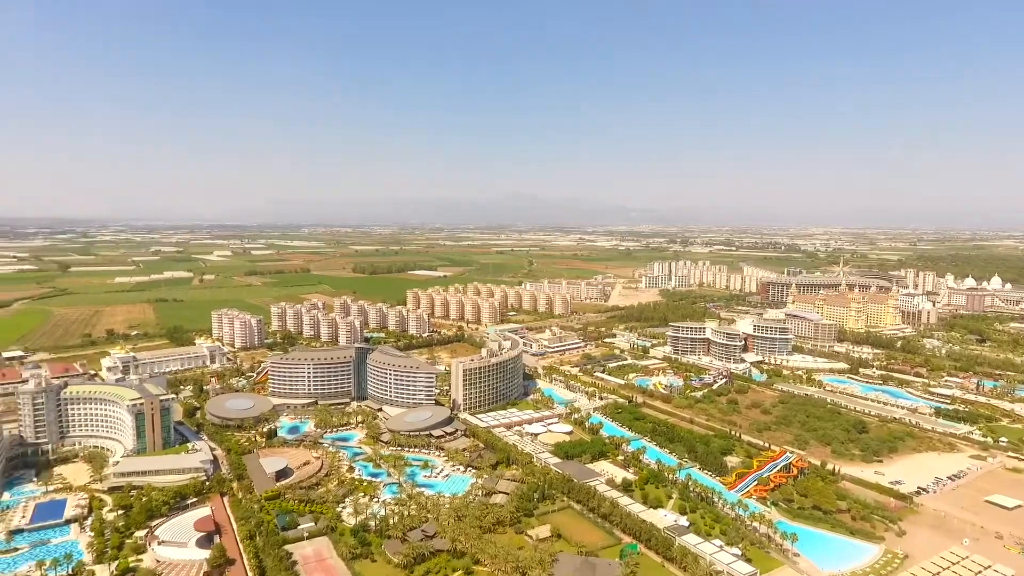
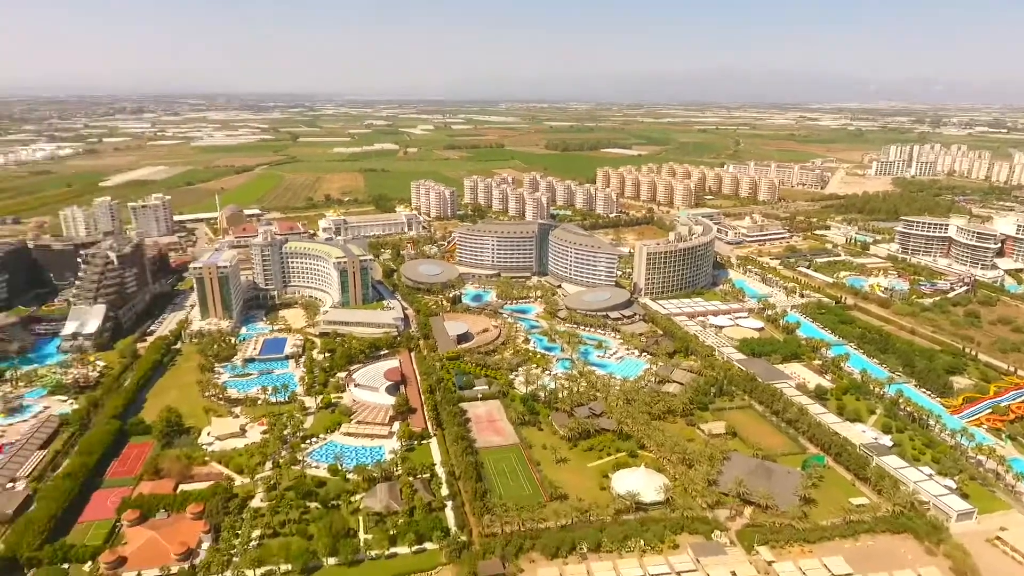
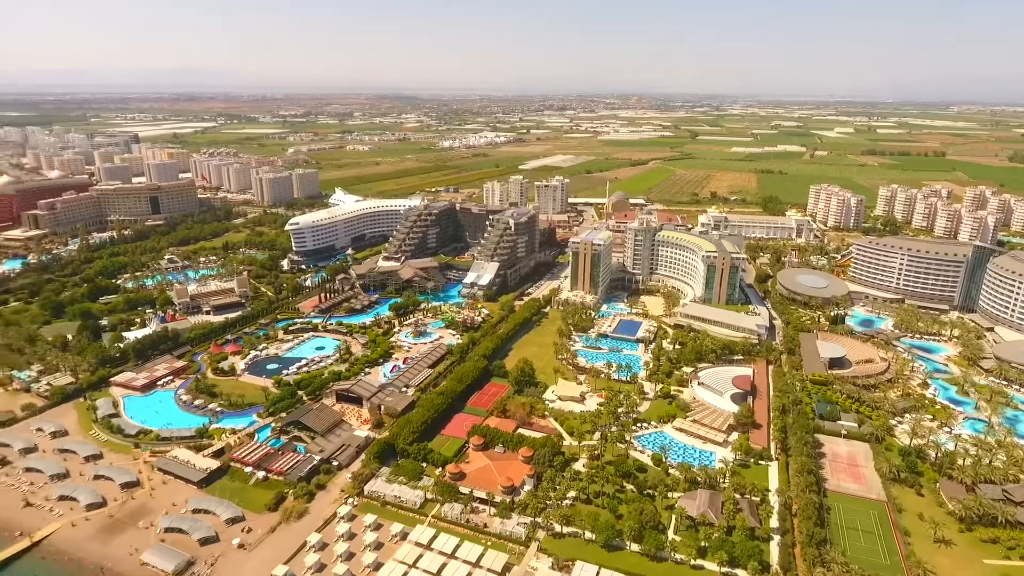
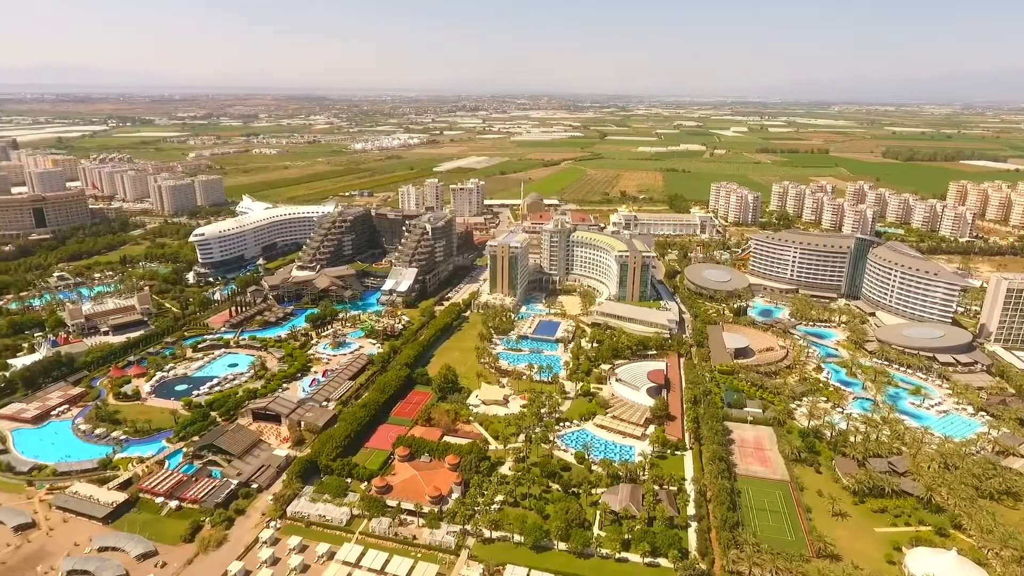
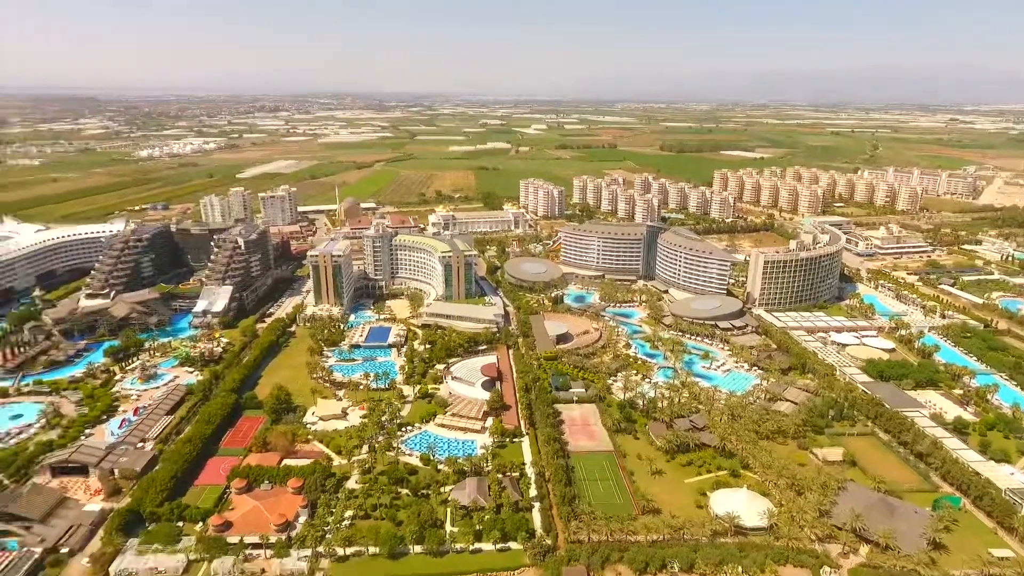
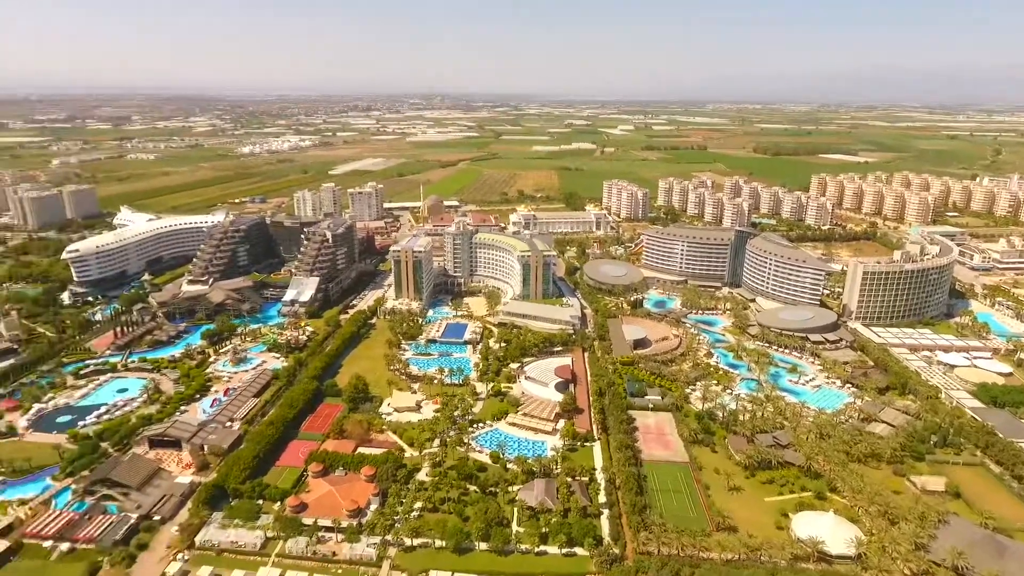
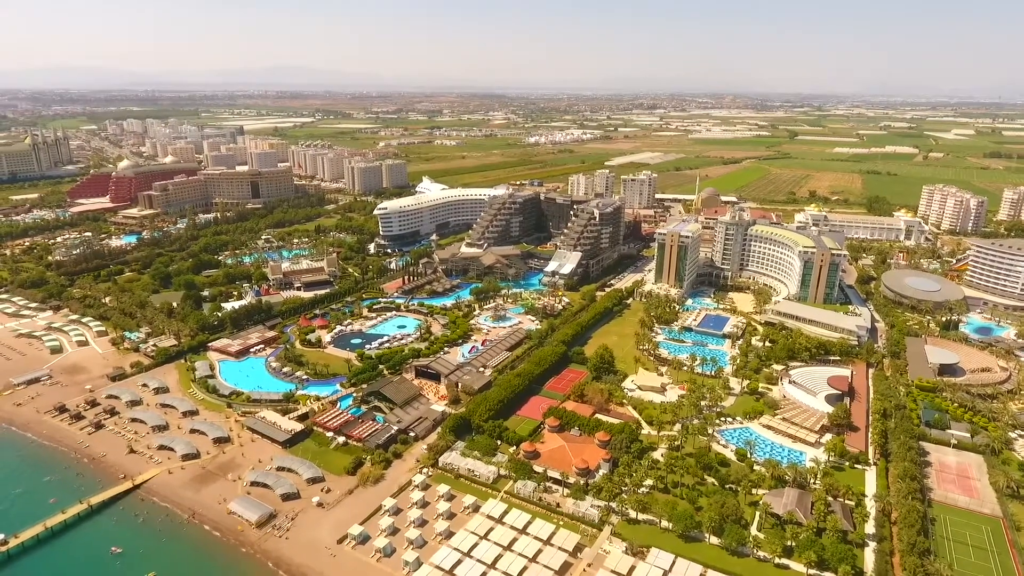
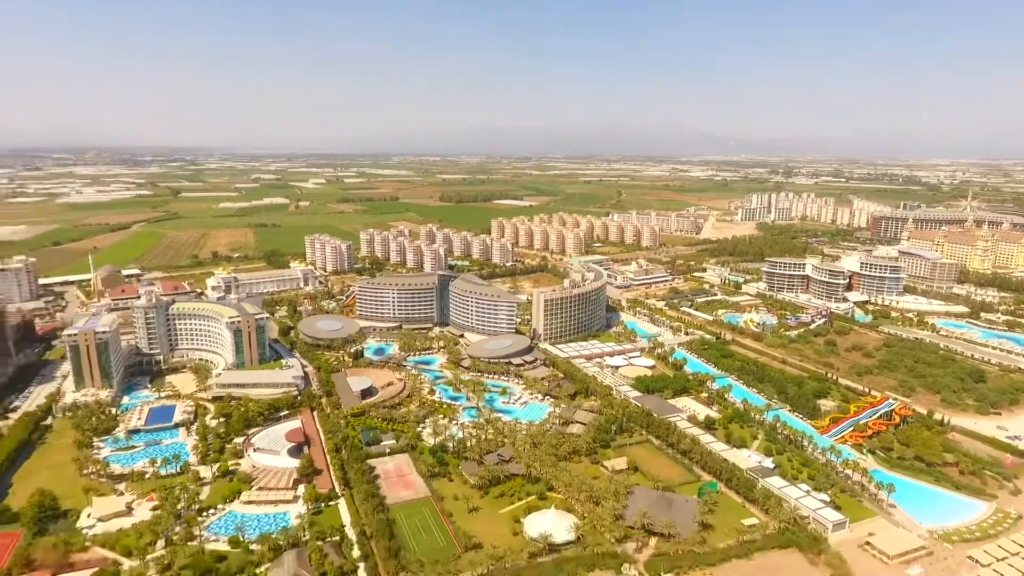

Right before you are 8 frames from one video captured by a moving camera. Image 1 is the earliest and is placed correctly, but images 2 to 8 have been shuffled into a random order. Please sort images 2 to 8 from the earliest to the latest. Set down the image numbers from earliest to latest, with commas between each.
8, 2, 5, 6, 4, 3, 7
